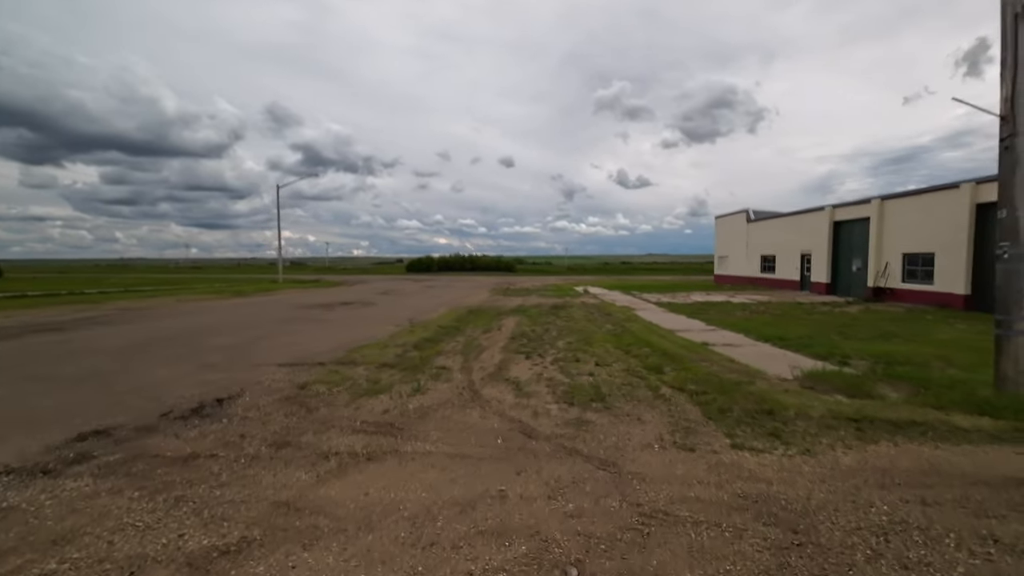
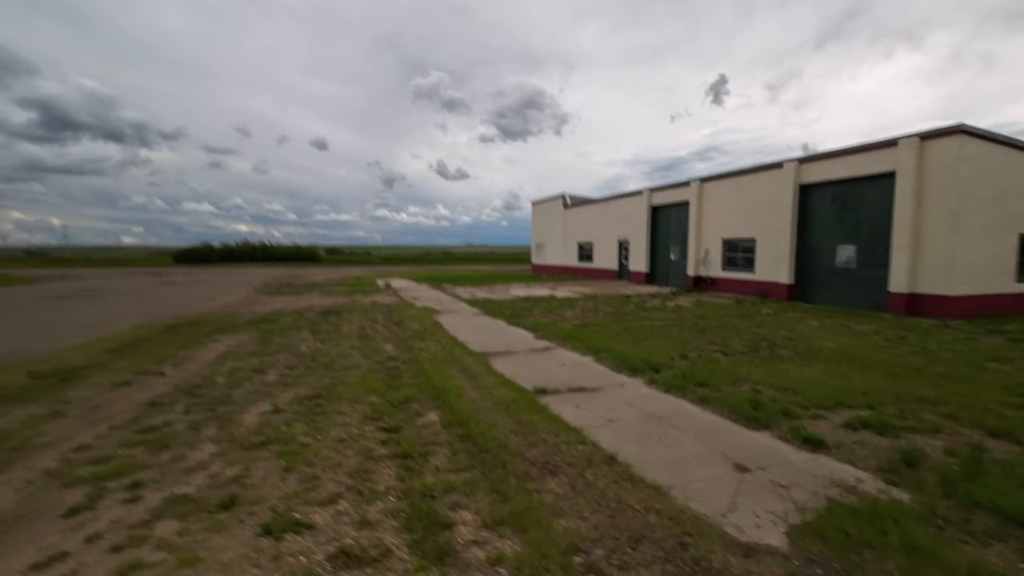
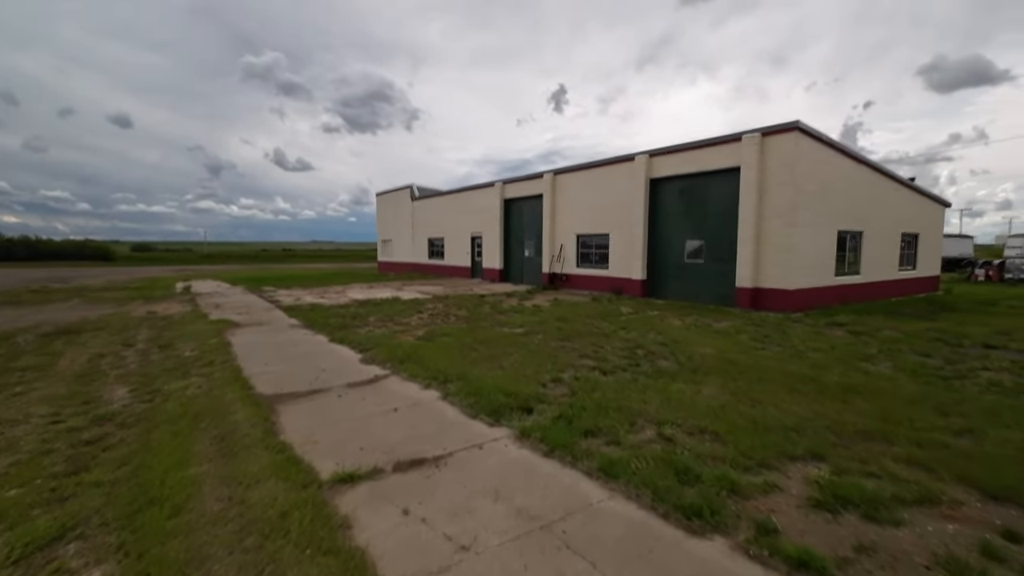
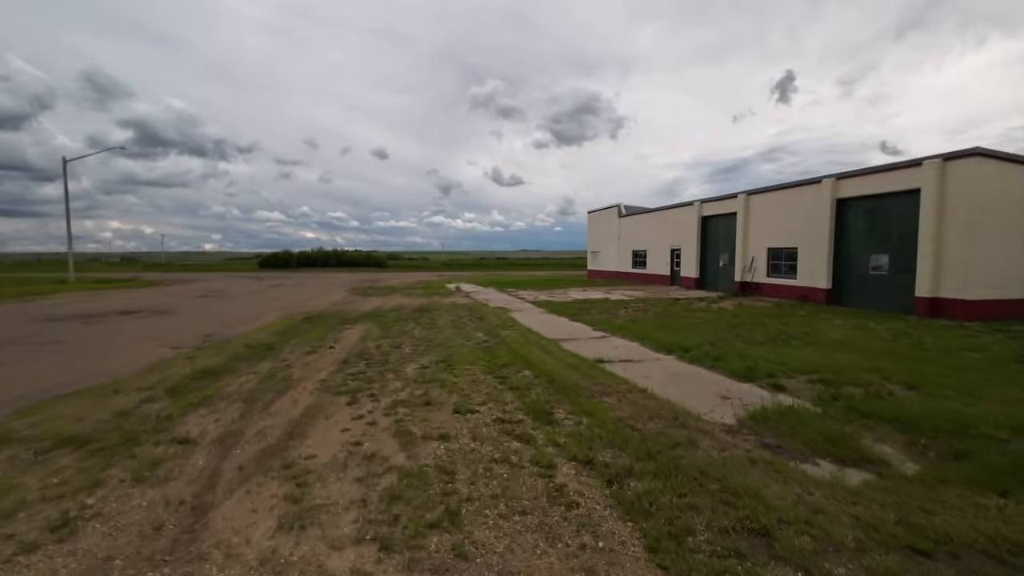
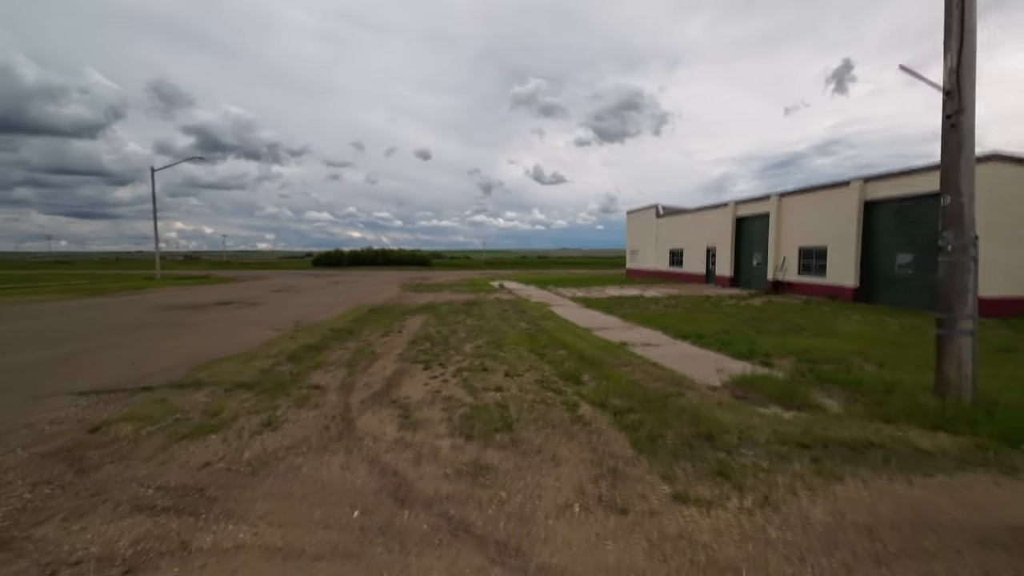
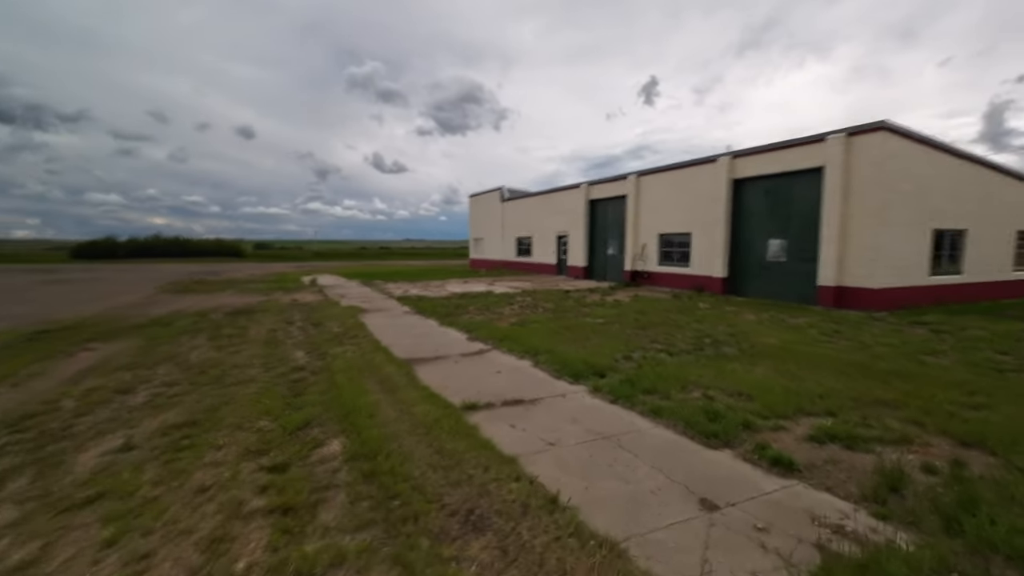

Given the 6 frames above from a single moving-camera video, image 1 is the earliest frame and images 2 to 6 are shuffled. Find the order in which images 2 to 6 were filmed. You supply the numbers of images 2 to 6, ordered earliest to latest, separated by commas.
5, 4, 2, 6, 3
